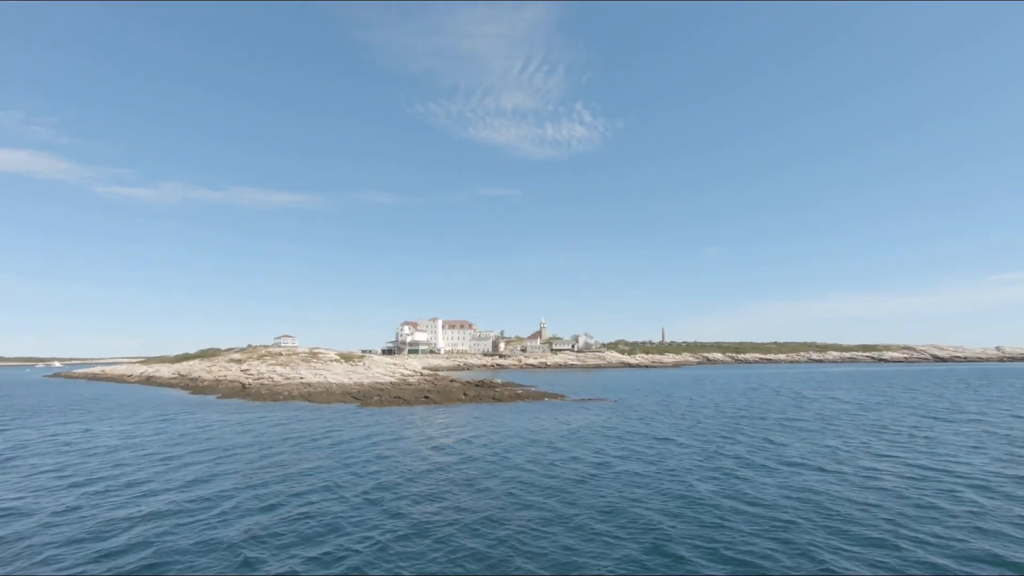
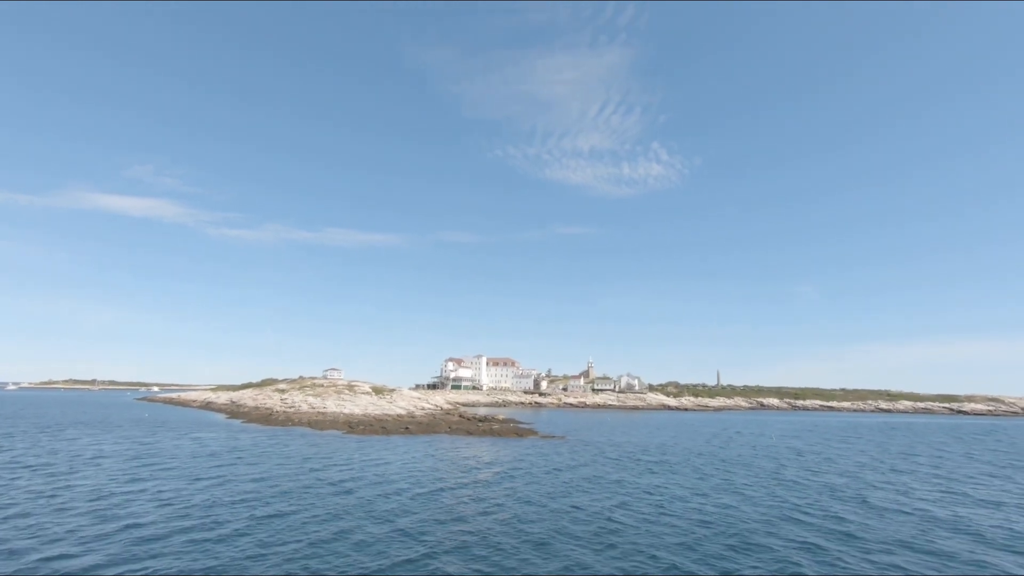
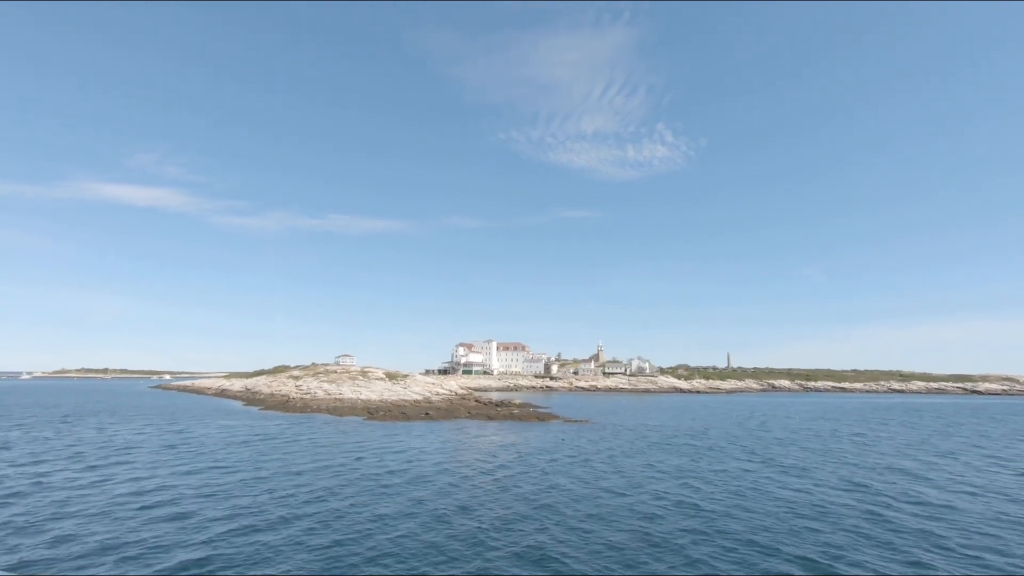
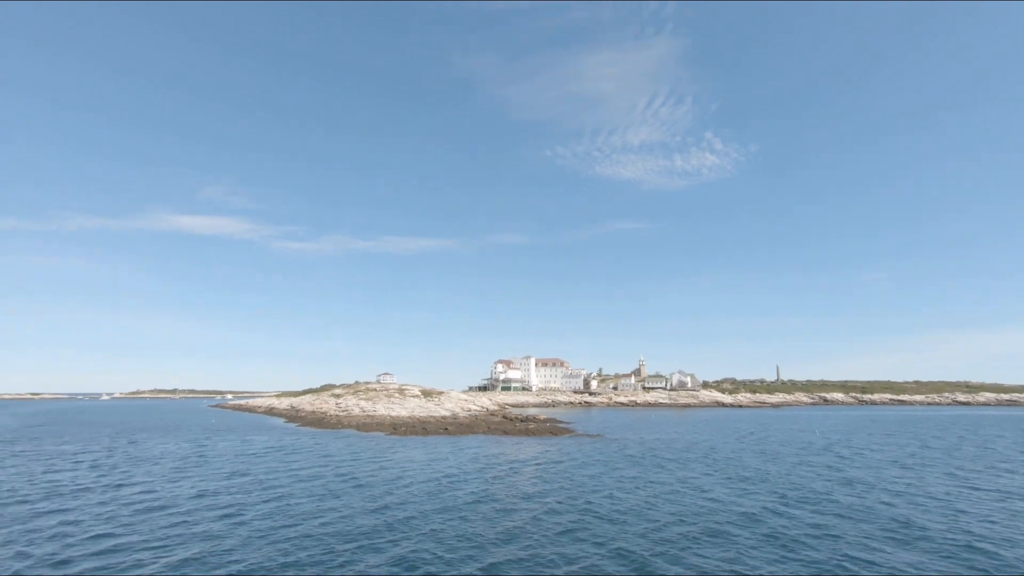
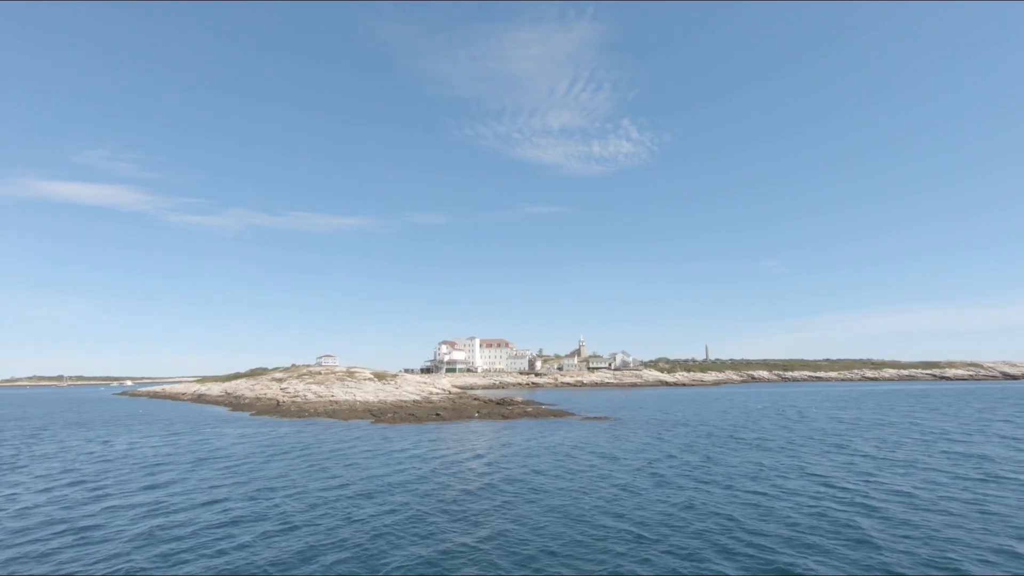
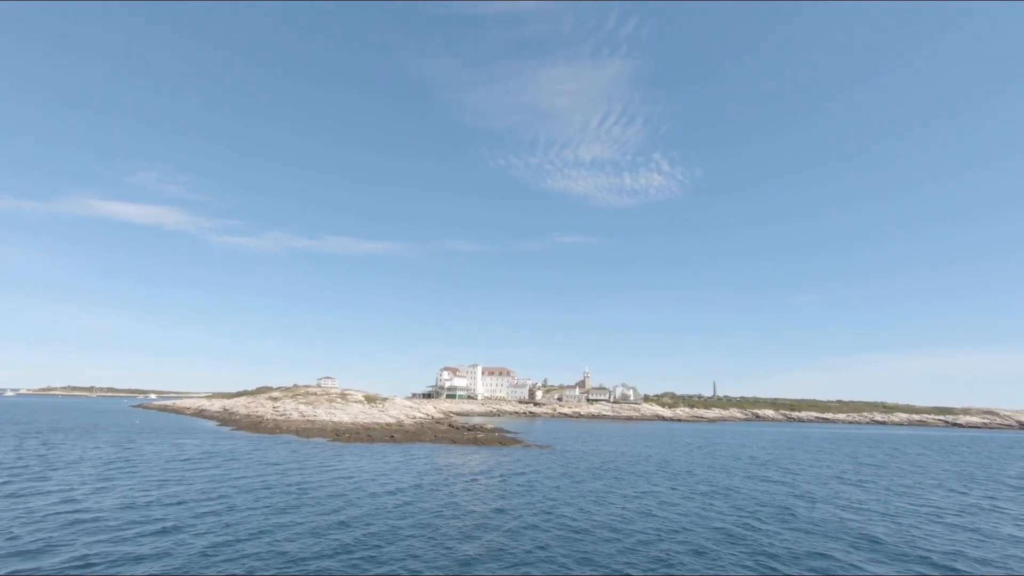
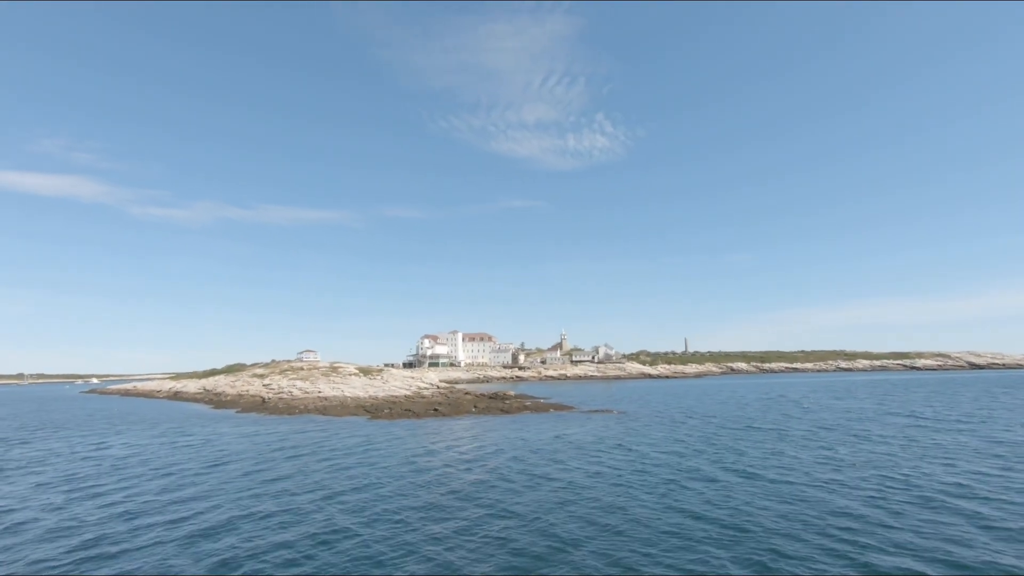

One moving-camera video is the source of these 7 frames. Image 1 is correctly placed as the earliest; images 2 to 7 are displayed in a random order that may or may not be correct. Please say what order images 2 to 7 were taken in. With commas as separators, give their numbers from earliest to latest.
7, 5, 3, 2, 6, 4
